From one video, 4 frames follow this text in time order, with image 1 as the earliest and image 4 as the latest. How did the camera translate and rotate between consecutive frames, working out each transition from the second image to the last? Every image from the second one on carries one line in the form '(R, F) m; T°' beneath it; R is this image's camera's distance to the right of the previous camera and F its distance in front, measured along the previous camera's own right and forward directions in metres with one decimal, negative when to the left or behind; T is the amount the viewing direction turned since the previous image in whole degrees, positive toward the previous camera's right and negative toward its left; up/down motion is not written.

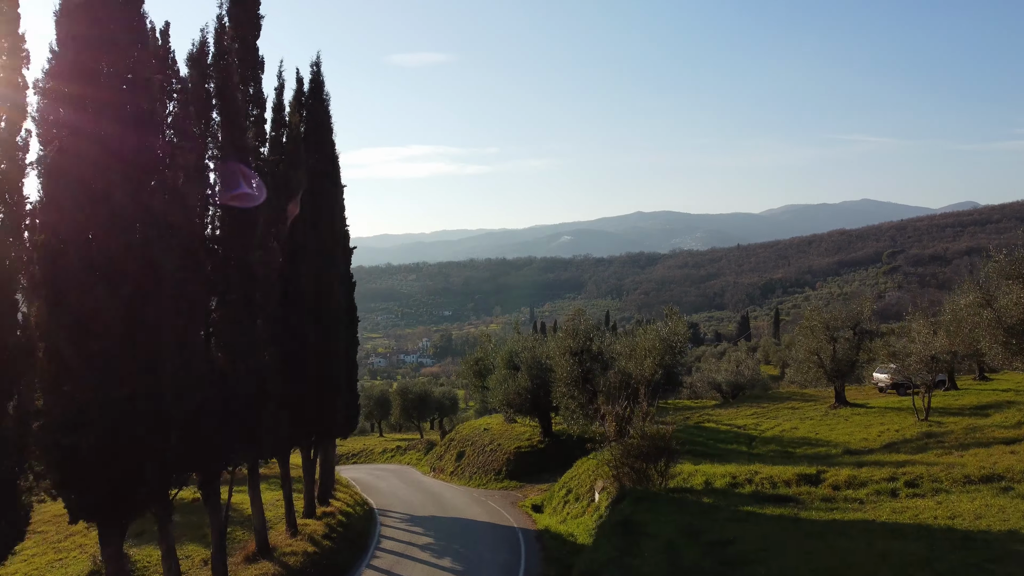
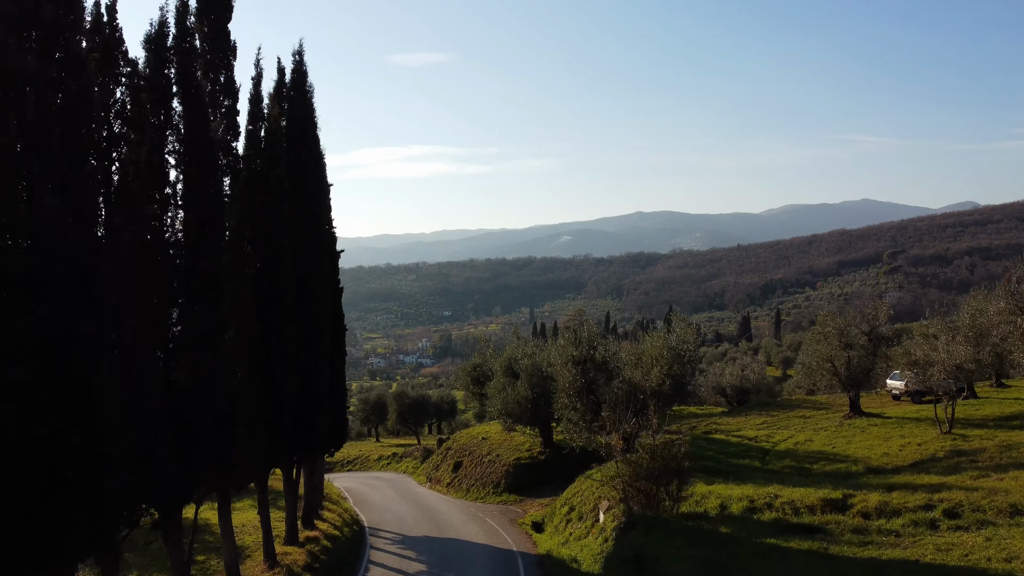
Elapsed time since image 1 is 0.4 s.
(0.0, +0.7) m; 0°
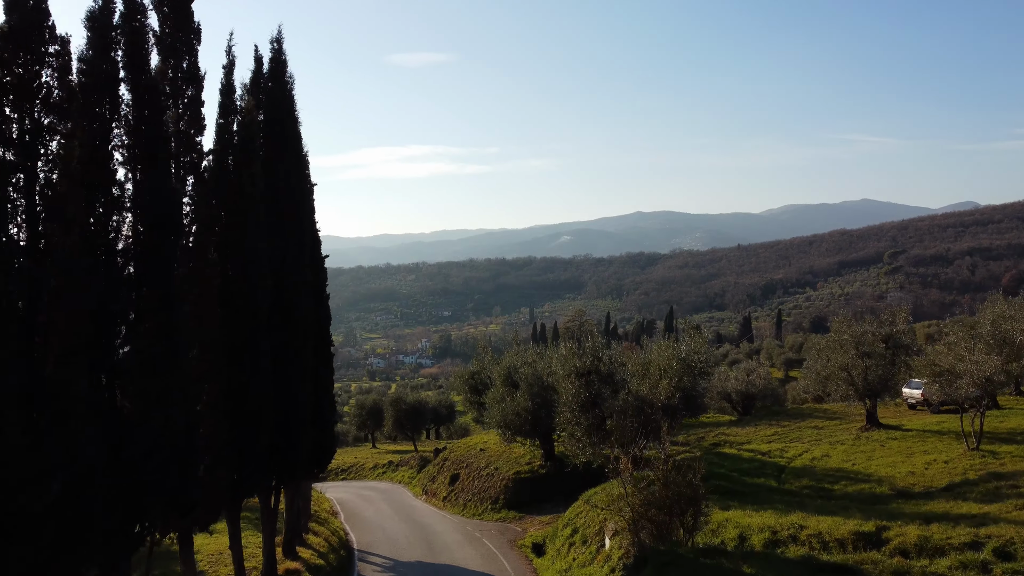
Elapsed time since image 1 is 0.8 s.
(0.0, +0.8) m; 0°
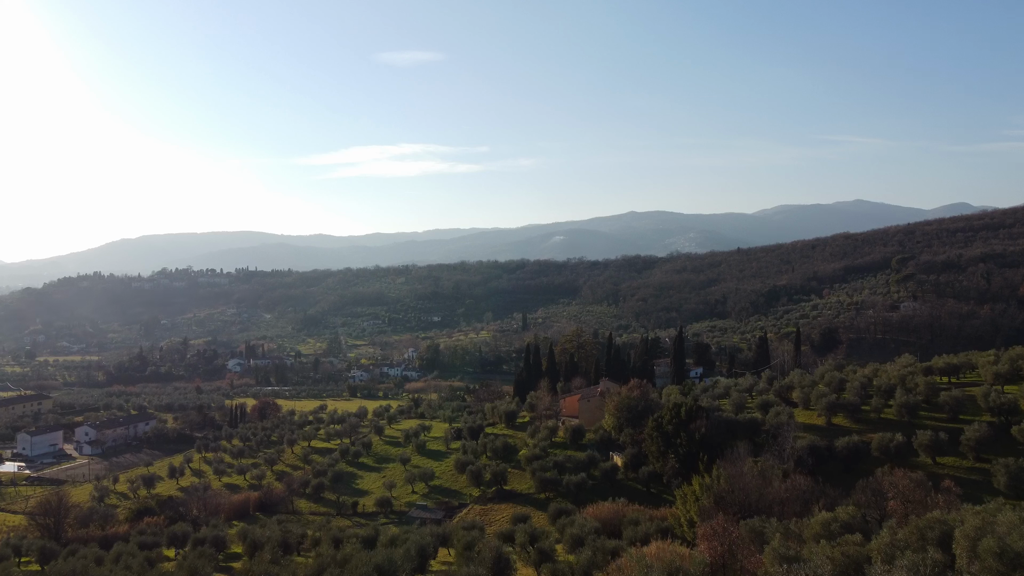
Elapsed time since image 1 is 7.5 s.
(+0.6, +15.7) m; +1°
